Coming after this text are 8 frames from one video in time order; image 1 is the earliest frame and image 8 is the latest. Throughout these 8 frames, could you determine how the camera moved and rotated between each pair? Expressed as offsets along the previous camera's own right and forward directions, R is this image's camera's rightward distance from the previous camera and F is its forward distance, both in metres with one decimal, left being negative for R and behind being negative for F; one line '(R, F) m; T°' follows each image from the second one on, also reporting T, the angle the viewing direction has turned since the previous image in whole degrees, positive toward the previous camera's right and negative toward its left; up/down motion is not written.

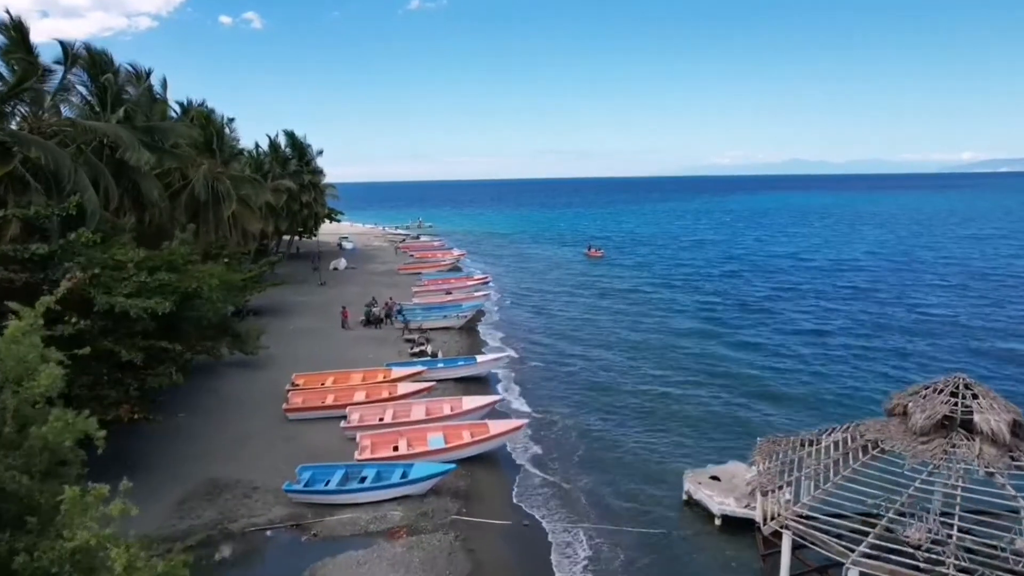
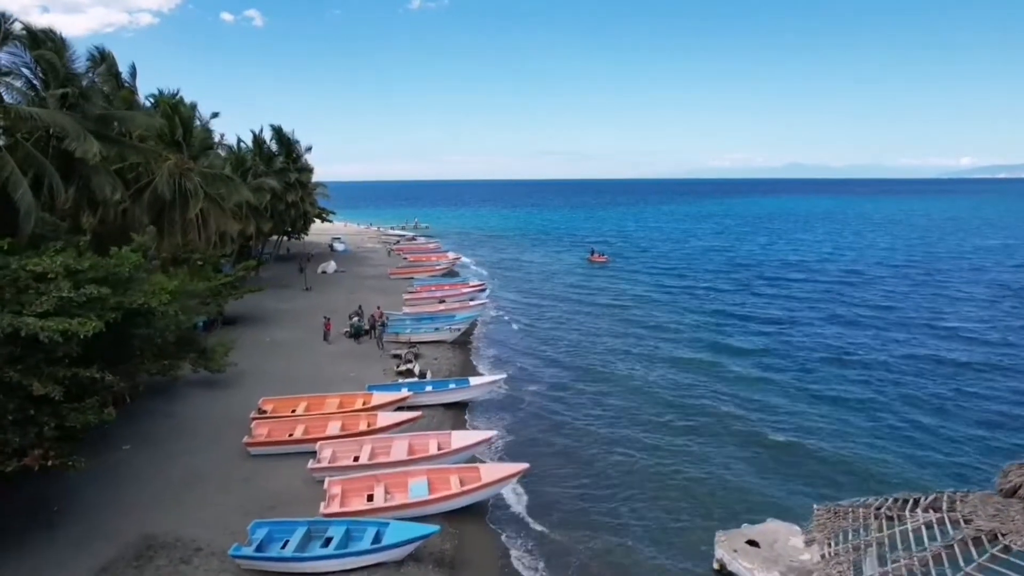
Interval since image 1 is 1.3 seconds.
(0.0, +2.9) m; 0°
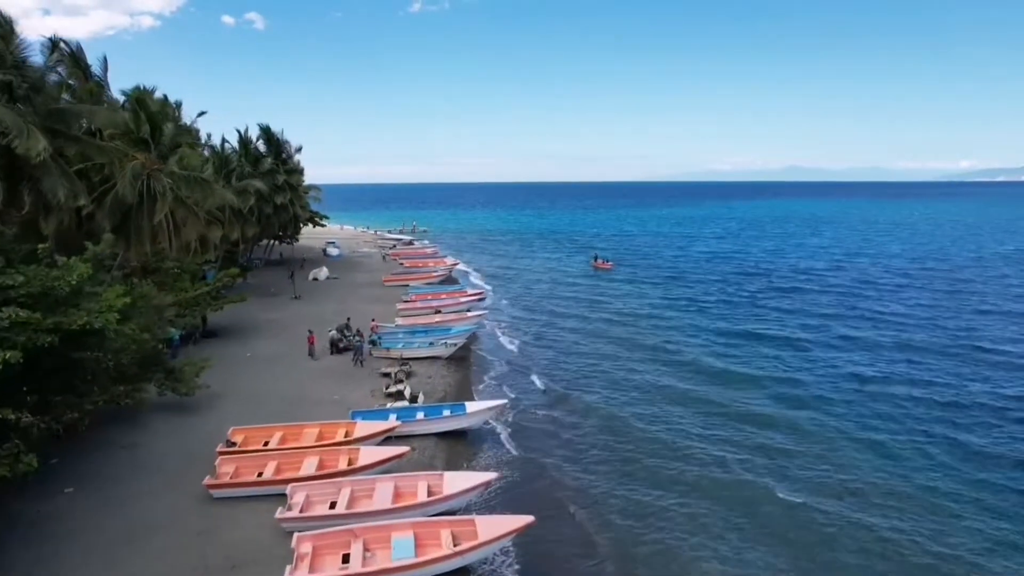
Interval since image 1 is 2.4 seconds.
(0.0, +2.4) m; 0°
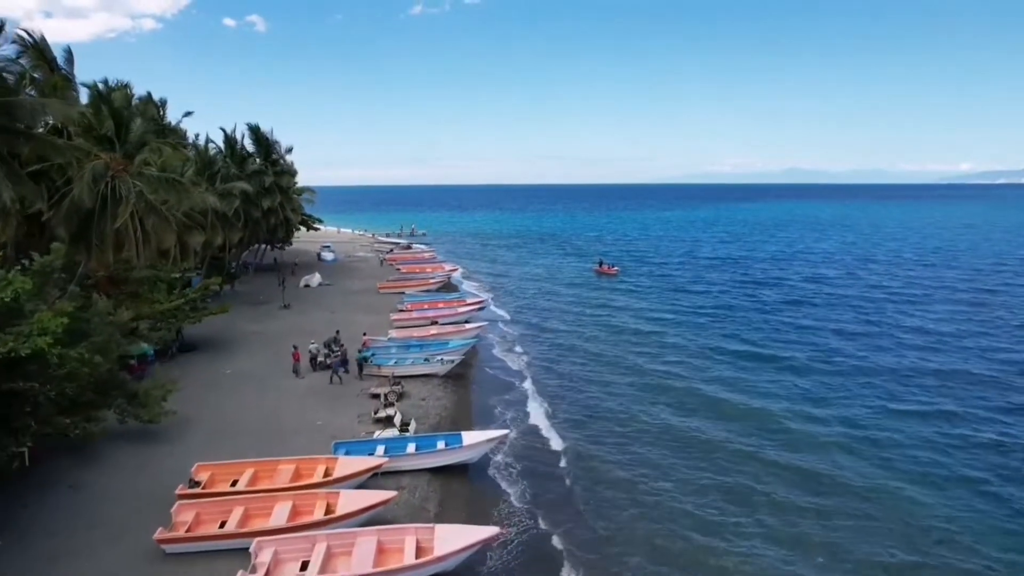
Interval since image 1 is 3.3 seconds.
(0.0, +2.3) m; 0°
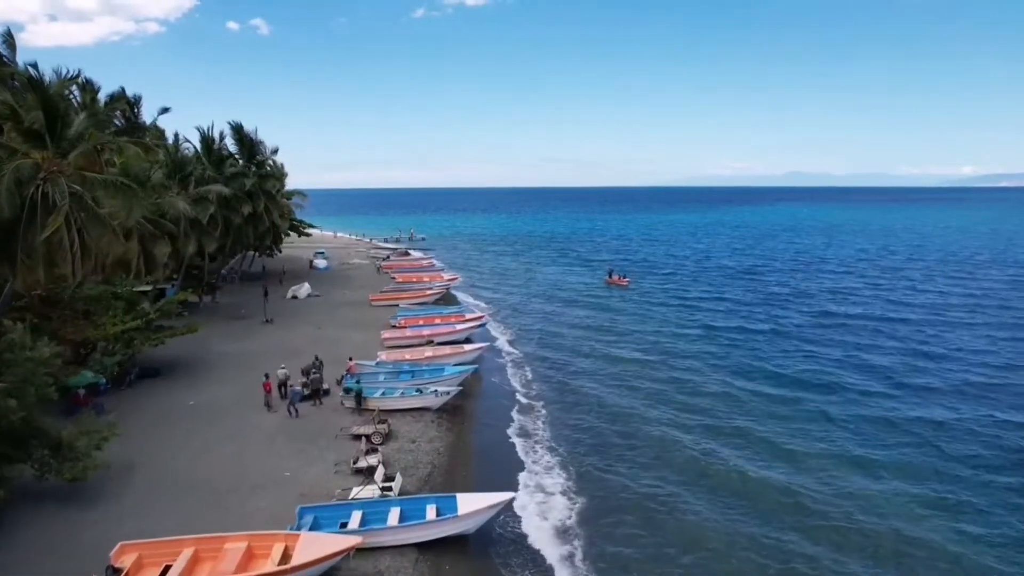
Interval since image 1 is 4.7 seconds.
(-0.1, +3.5) m; 0°
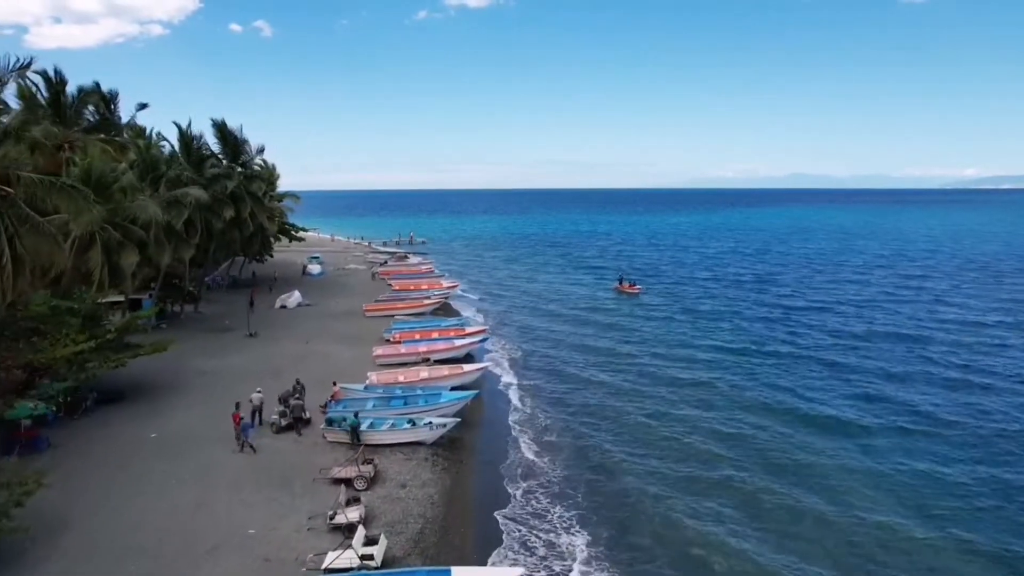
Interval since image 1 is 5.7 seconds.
(-0.1, +2.8) m; 0°
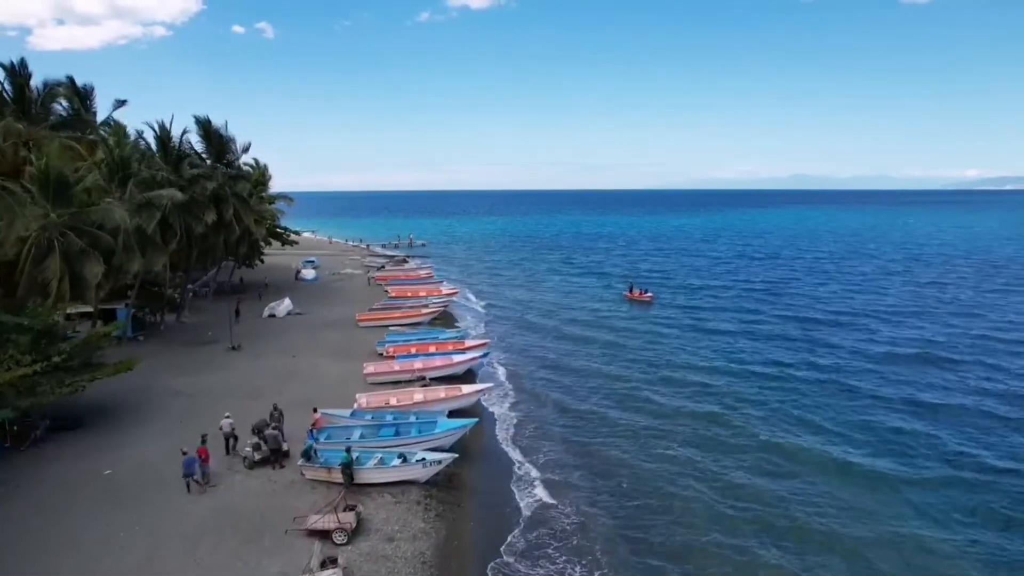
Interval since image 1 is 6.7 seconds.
(-0.1, +2.5) m; 0°
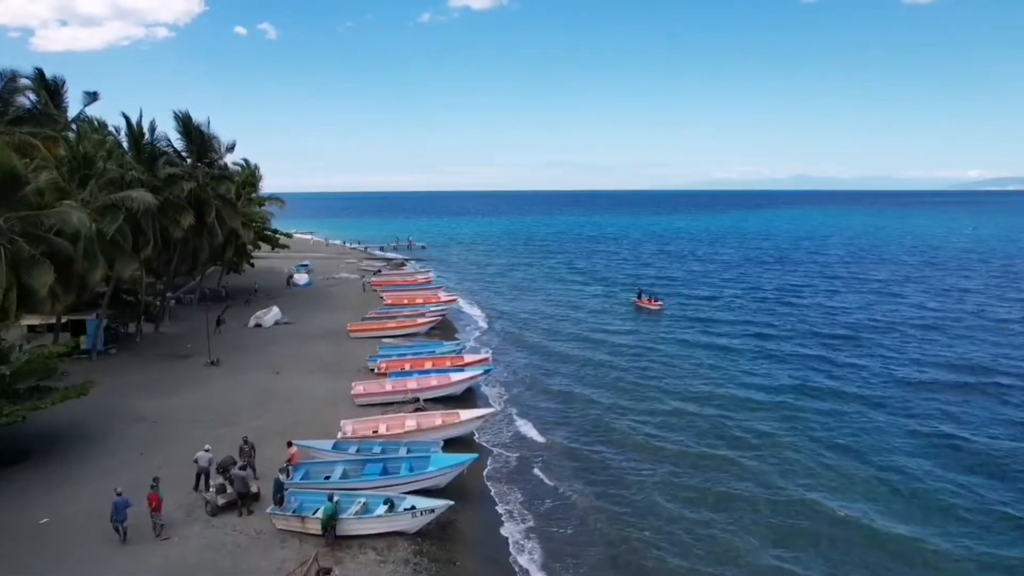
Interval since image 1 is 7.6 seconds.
(-0.1, +2.6) m; 0°
